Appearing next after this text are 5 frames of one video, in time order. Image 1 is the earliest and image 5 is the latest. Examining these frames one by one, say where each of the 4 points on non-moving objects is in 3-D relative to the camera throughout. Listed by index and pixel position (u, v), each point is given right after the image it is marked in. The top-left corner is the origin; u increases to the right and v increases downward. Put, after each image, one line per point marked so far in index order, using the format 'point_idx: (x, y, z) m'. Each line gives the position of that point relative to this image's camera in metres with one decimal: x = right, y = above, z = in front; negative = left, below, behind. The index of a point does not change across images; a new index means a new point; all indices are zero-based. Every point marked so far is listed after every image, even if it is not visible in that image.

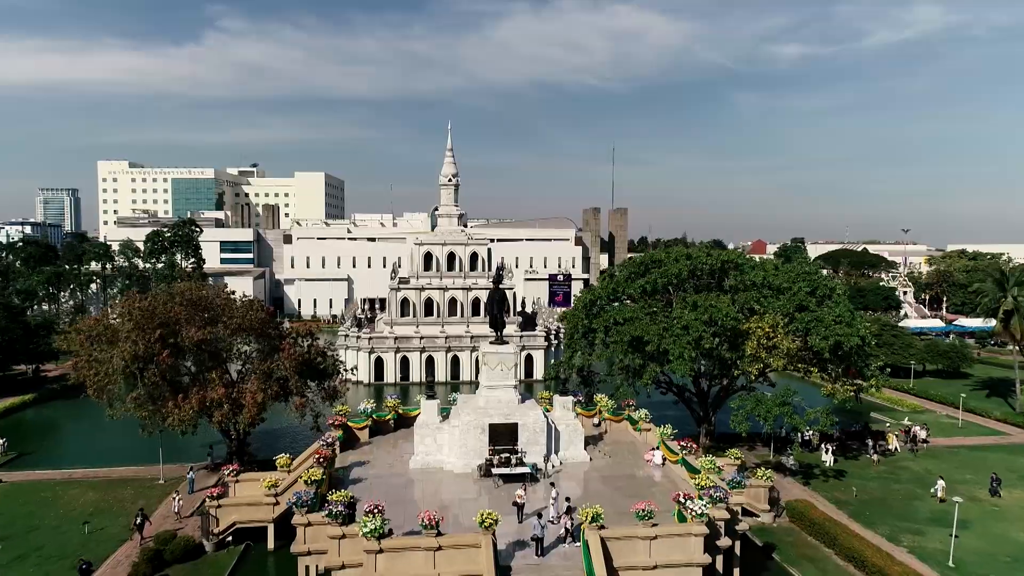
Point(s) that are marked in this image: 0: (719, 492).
0: (+6.1, -6.0, +17.8) m
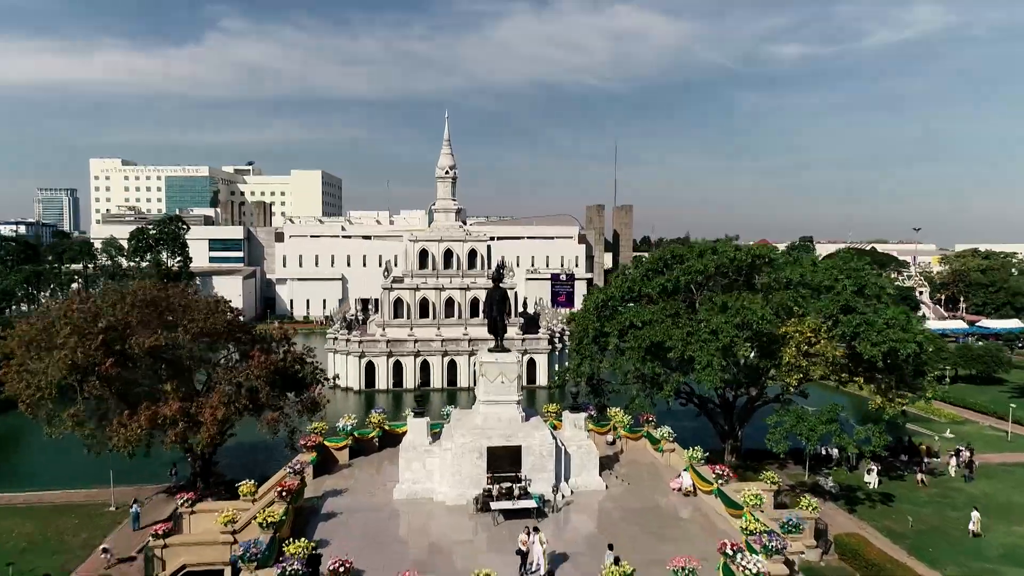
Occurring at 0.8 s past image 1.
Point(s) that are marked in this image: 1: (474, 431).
0: (+6.1, -5.9, +14.3) m
1: (-1.2, -4.5, +19.2) m
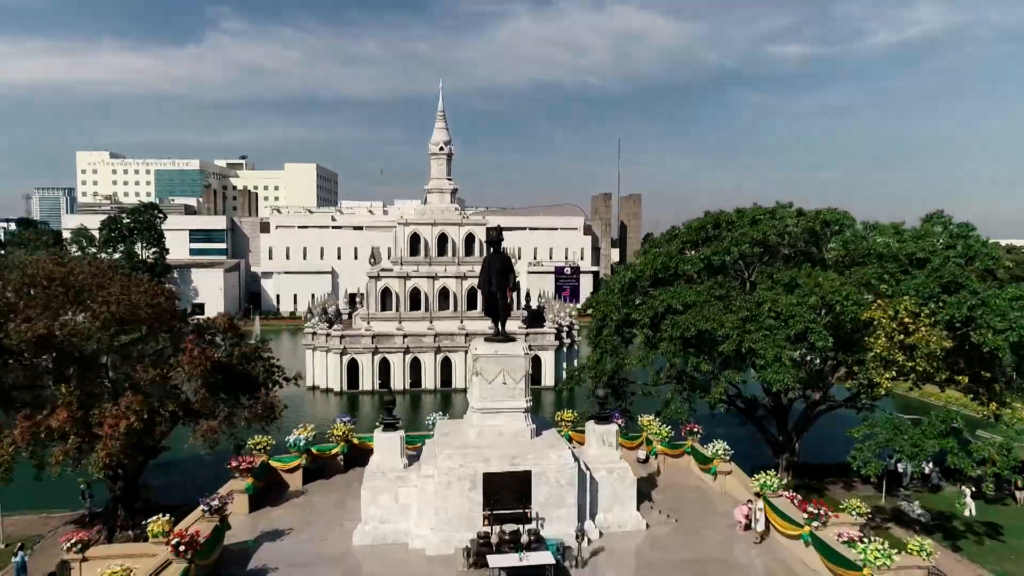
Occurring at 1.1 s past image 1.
0: (+6.3, -5.1, +8.9) m
1: (-1.1, -3.7, +13.7) m
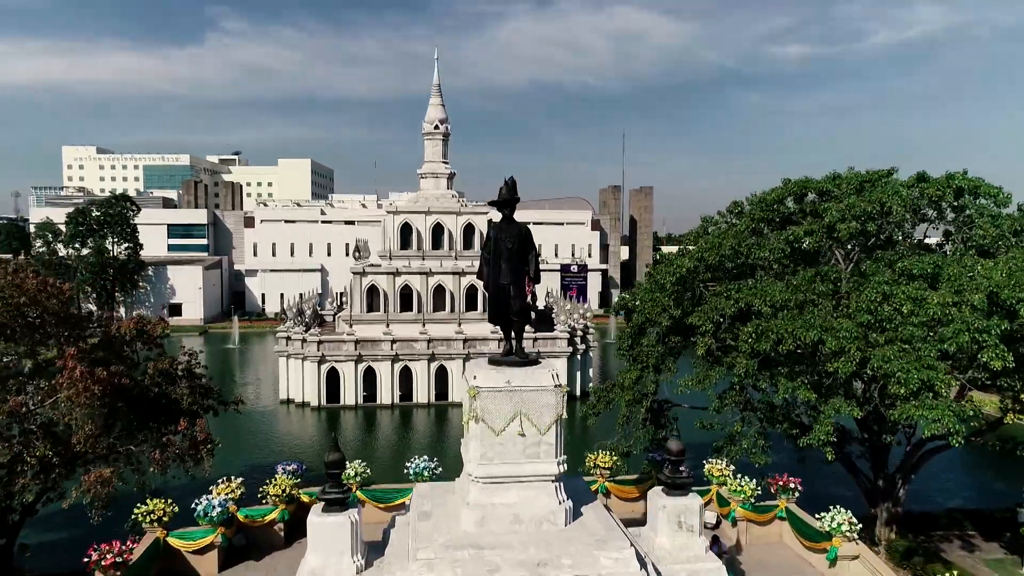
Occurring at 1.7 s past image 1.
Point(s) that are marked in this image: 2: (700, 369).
0: (+6.6, -5.0, +3.2) m
1: (-0.7, -3.5, +8.1) m
2: (+4.8, -2.1, +15.6) m
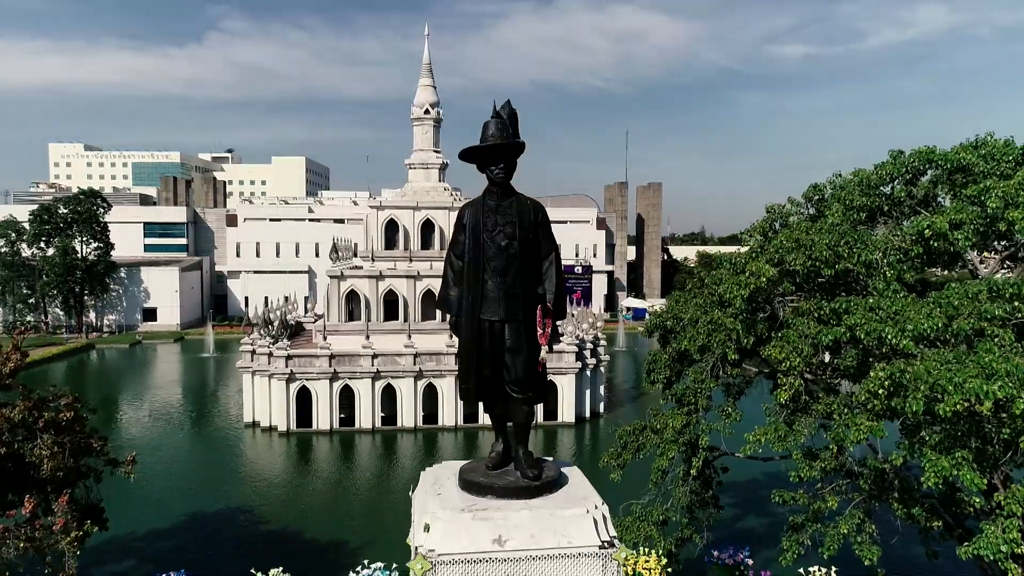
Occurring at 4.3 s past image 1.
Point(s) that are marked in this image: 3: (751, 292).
0: (+6.6, -5.3, -1.5) m
1: (-0.8, -3.8, +3.4) m
2: (+4.8, -2.4, +10.9) m
3: (+4.4, -0.1, +11.3) m
